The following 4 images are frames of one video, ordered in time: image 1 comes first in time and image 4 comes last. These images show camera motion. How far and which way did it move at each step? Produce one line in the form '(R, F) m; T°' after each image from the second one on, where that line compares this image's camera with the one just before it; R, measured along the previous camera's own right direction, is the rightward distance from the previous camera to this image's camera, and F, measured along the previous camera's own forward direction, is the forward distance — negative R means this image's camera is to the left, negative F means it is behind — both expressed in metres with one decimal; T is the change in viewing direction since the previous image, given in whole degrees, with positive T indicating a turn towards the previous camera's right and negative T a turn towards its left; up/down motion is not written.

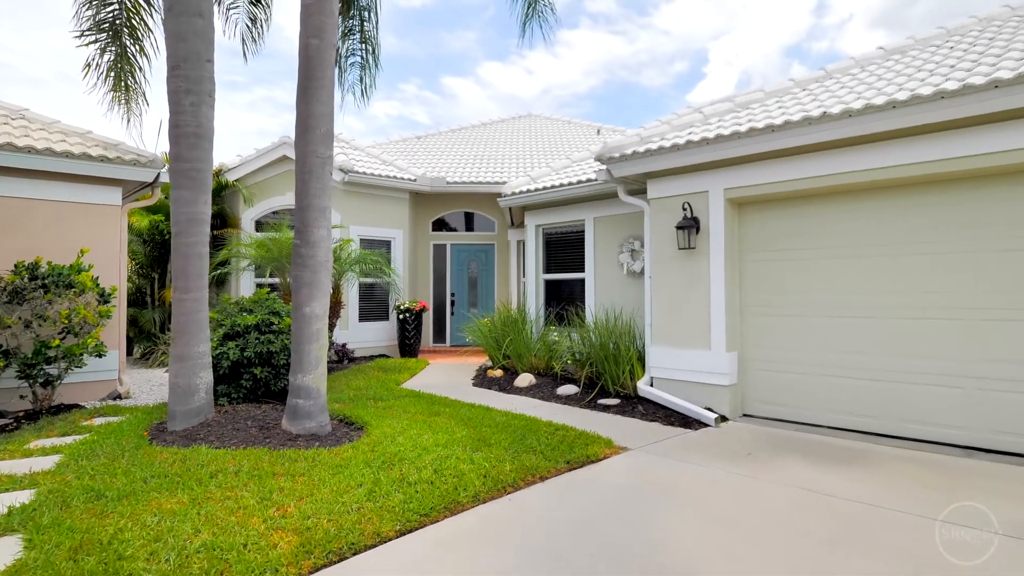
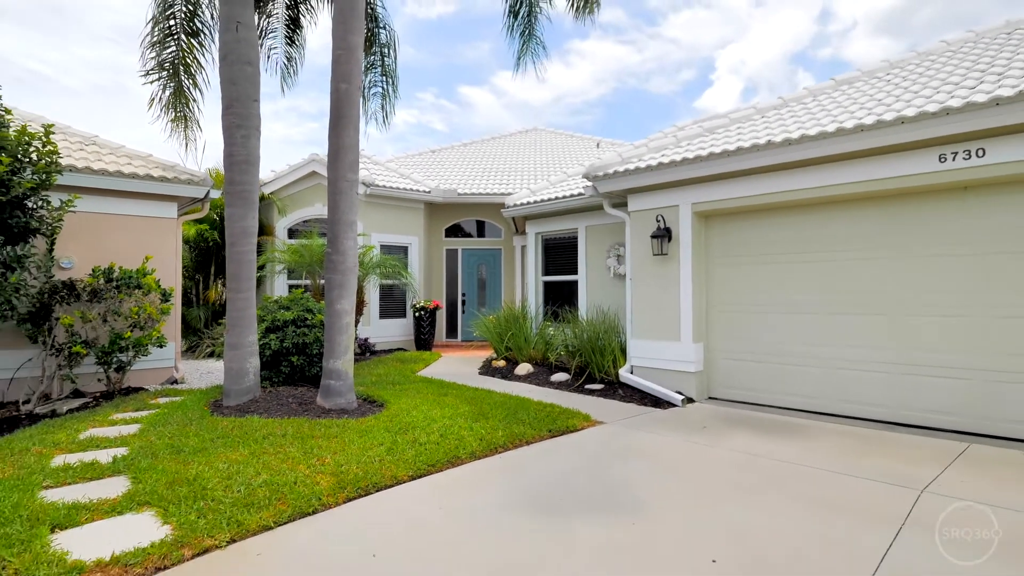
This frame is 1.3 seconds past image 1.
(+0.3, -0.9) m; -2°
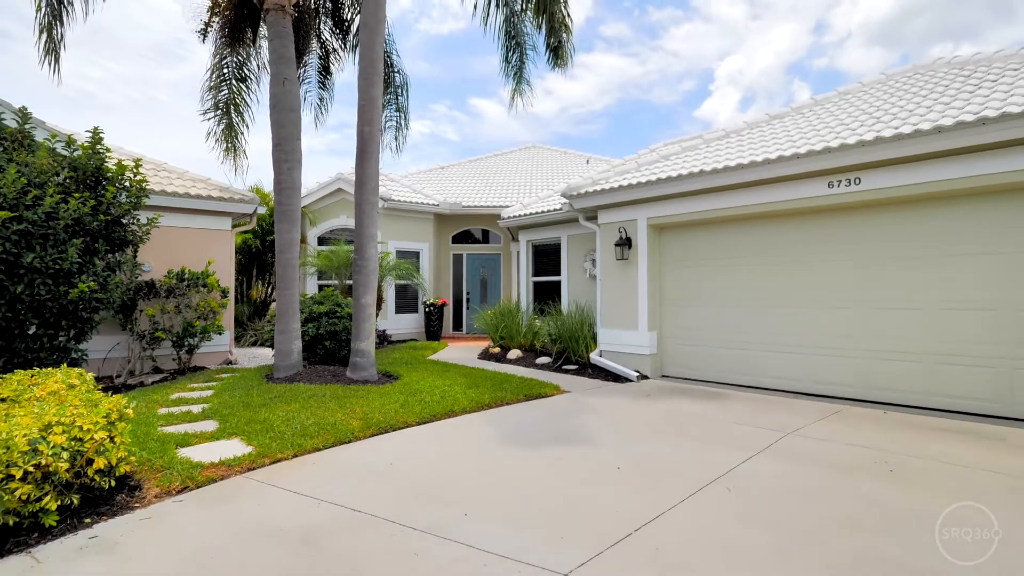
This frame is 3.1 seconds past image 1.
(+0.4, -1.6) m; -2°
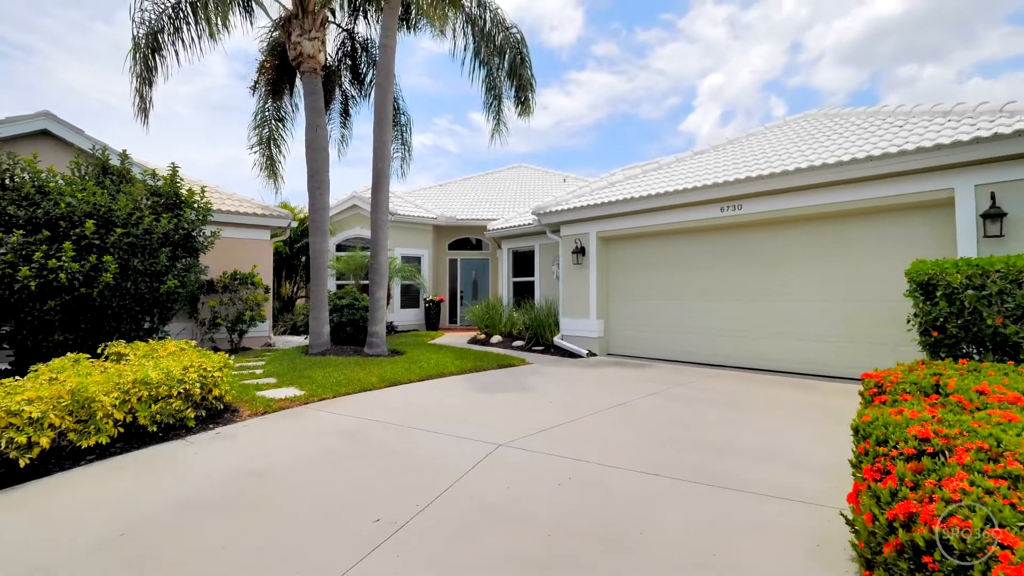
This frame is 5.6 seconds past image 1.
(+0.5, -2.4) m; 0°
